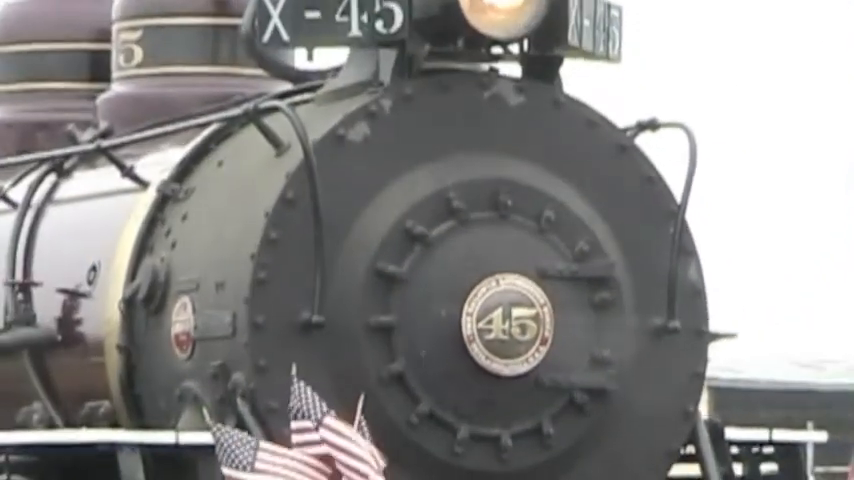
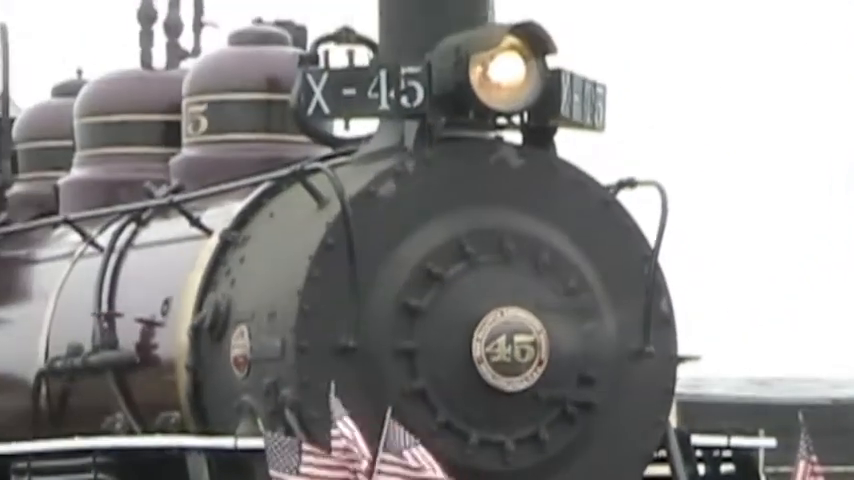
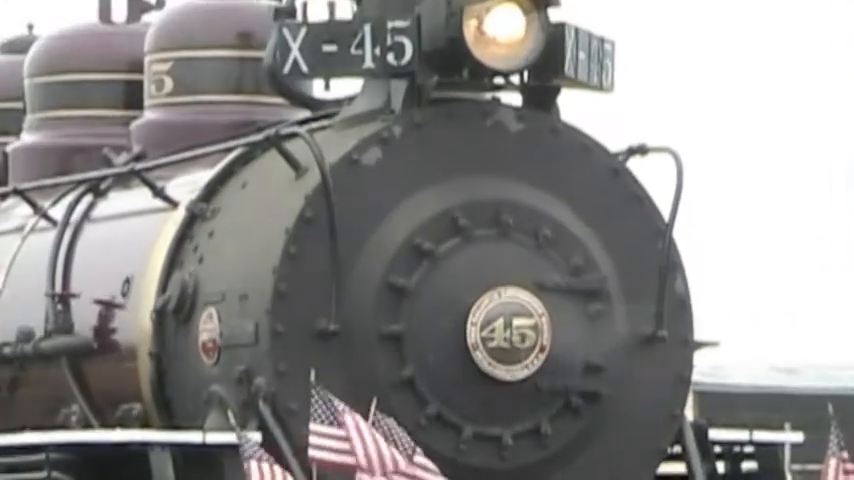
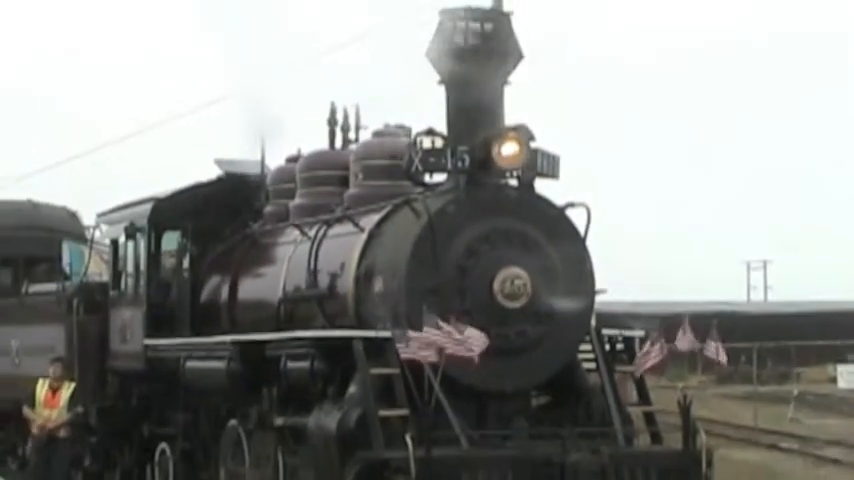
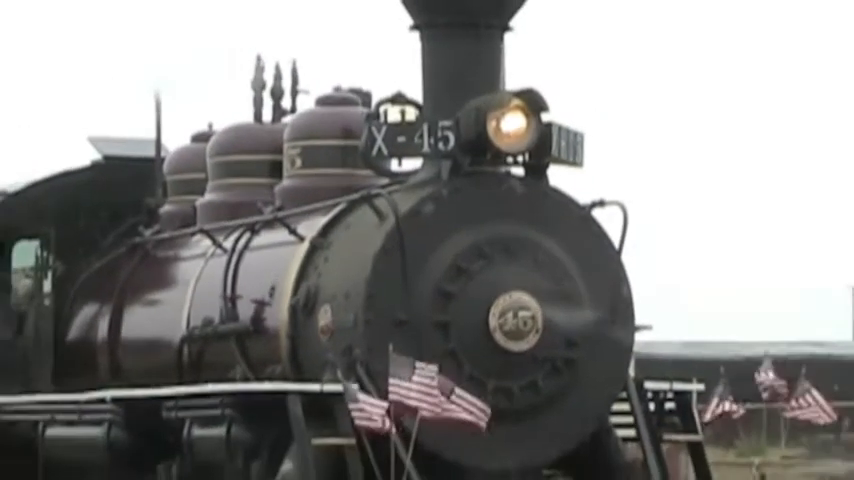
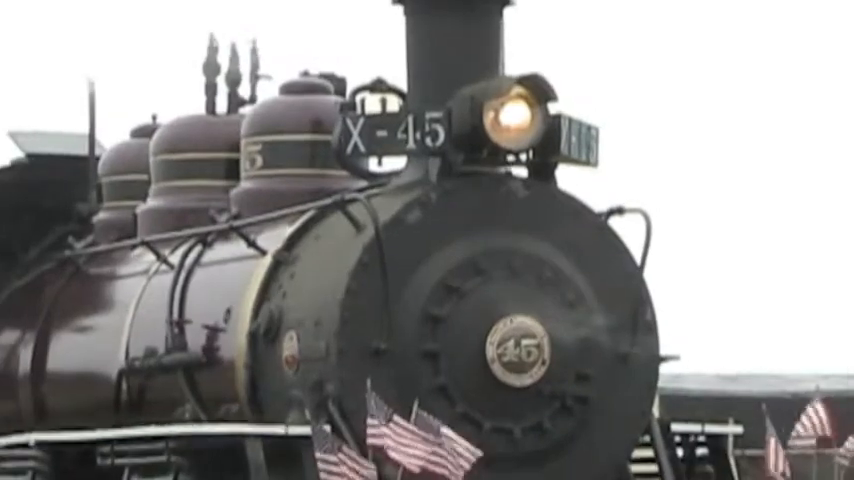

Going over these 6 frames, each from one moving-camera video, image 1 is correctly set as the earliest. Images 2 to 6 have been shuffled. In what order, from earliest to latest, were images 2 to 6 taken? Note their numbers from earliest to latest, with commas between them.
3, 2, 6, 5, 4
